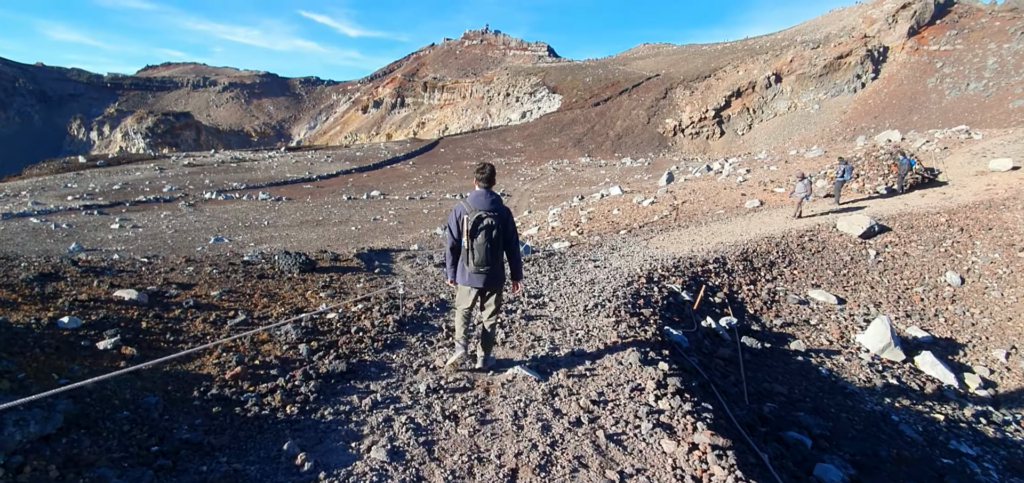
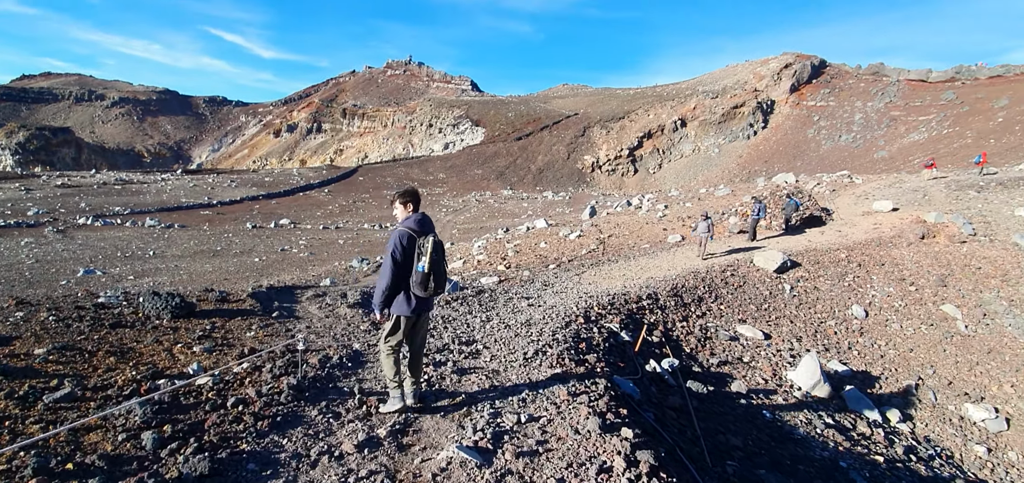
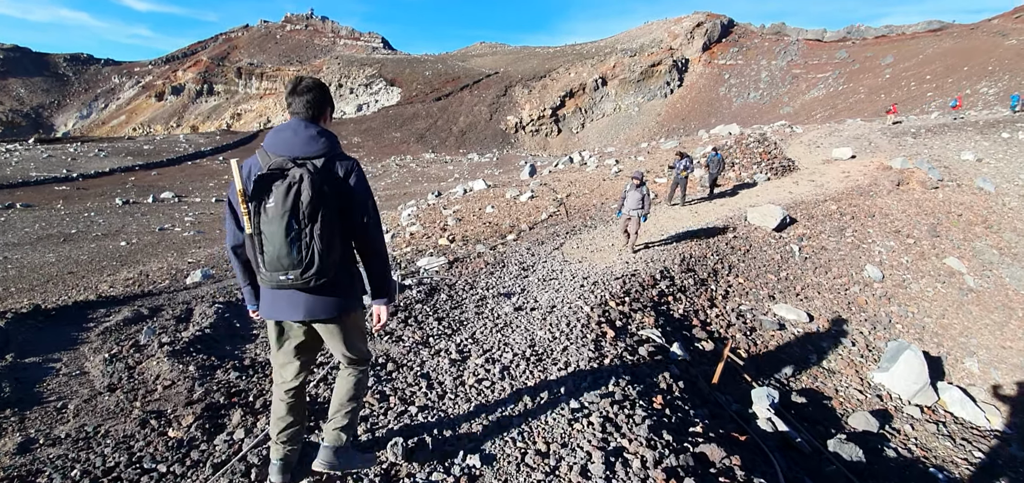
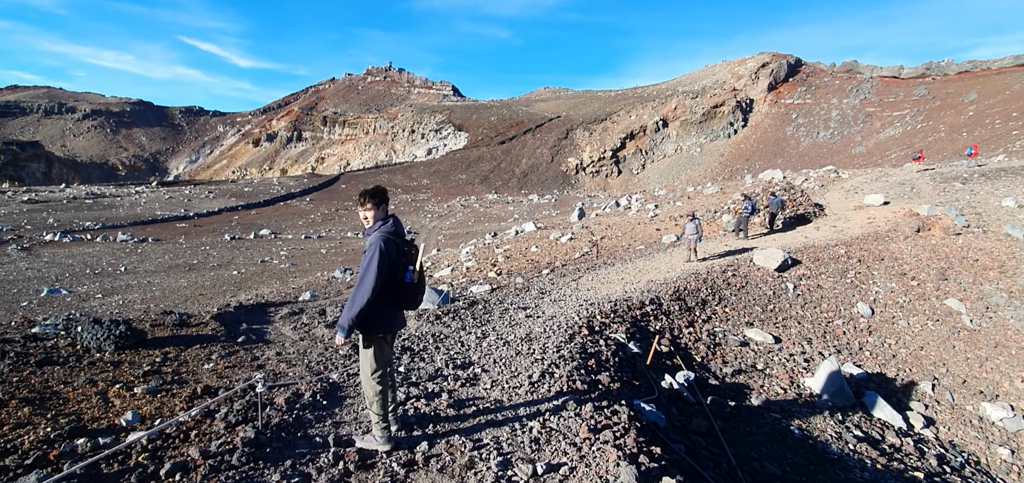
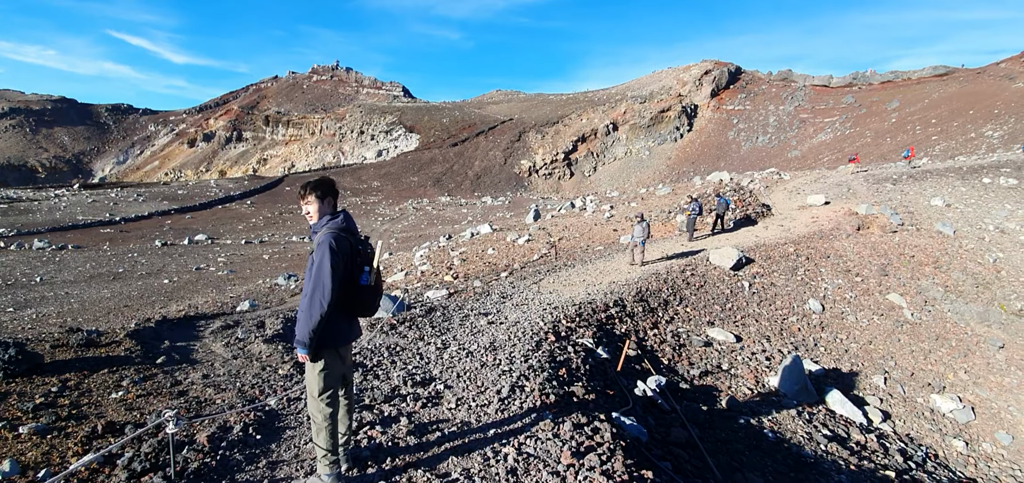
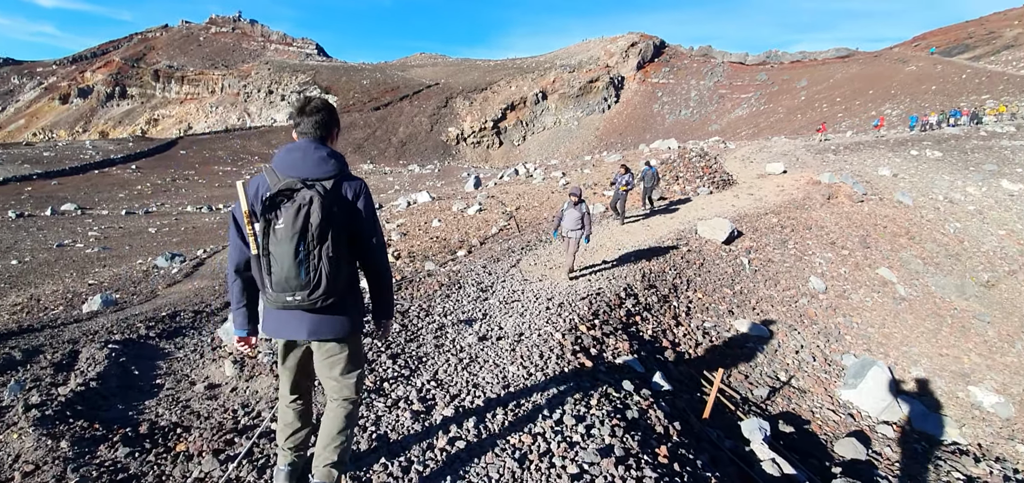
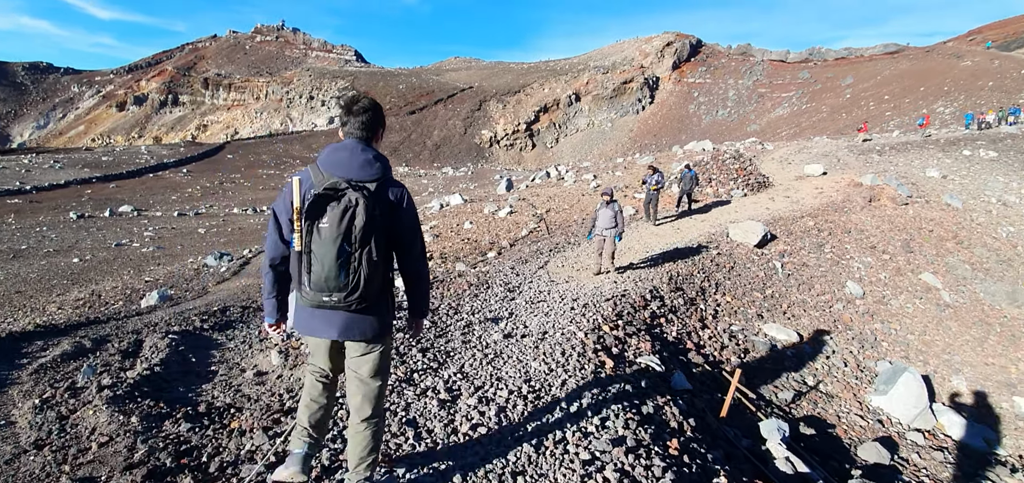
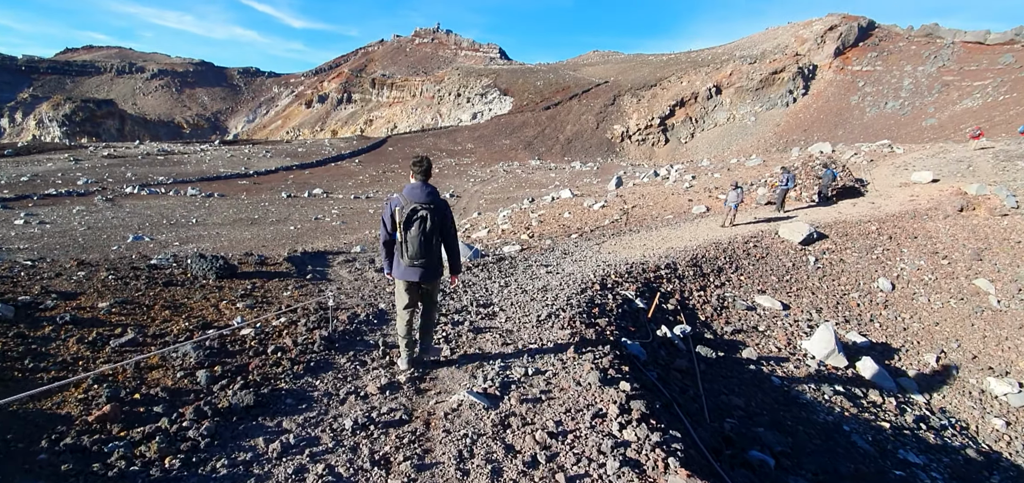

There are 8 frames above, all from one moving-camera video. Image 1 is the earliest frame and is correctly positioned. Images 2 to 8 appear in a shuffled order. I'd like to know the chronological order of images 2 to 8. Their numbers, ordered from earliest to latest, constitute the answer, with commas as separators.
8, 2, 4, 5, 3, 7, 6
